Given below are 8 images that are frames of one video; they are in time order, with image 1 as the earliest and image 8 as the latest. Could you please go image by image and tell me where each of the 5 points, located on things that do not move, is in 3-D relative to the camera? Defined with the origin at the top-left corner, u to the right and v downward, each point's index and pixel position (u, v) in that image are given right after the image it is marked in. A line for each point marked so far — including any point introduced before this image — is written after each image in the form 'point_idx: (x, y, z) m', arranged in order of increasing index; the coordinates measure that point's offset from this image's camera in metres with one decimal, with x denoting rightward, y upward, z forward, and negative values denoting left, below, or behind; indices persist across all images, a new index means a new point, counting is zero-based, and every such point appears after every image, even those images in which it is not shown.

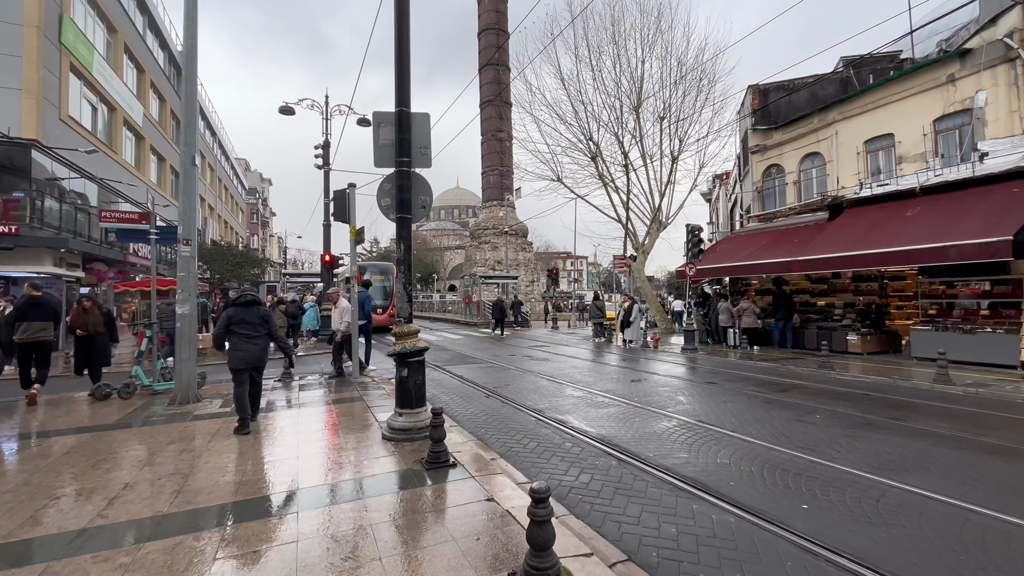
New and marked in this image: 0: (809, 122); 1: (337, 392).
0: (+10.8, +6.0, +16.6) m
1: (-3.2, -1.9, +8.5) m
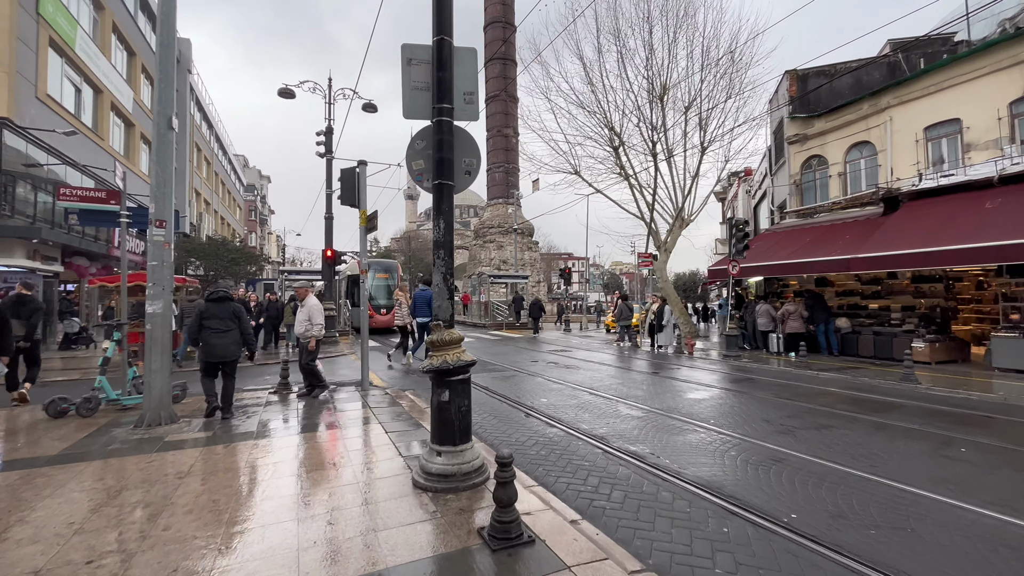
0: (+11.5, +6.0, +15.2) m
1: (-2.6, -1.8, +7.0) m
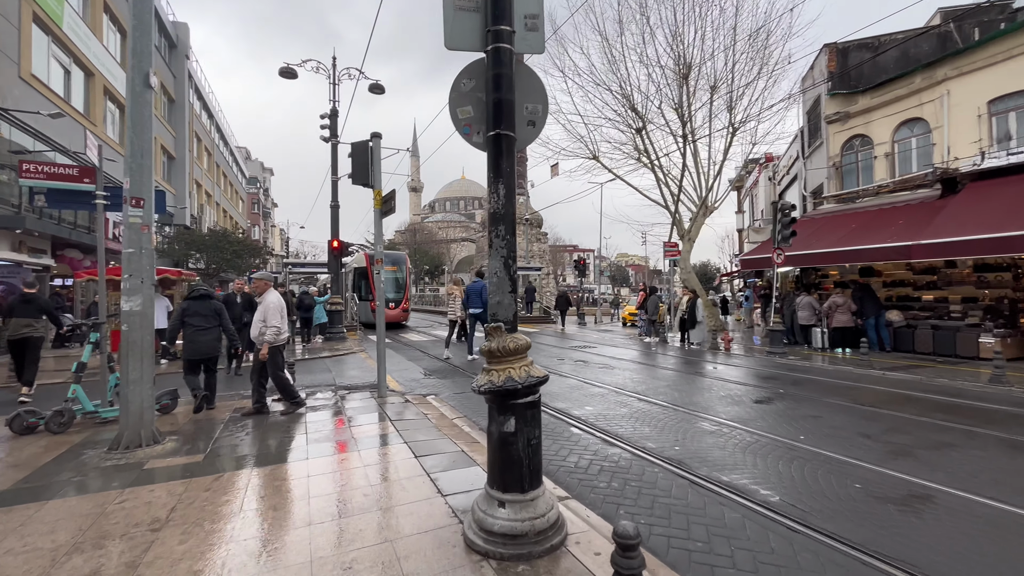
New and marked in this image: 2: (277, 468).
0: (+12.1, +6.3, +14.0) m
1: (-2.0, -1.7, +6.0) m
2: (-2.2, -1.7, +4.3) m
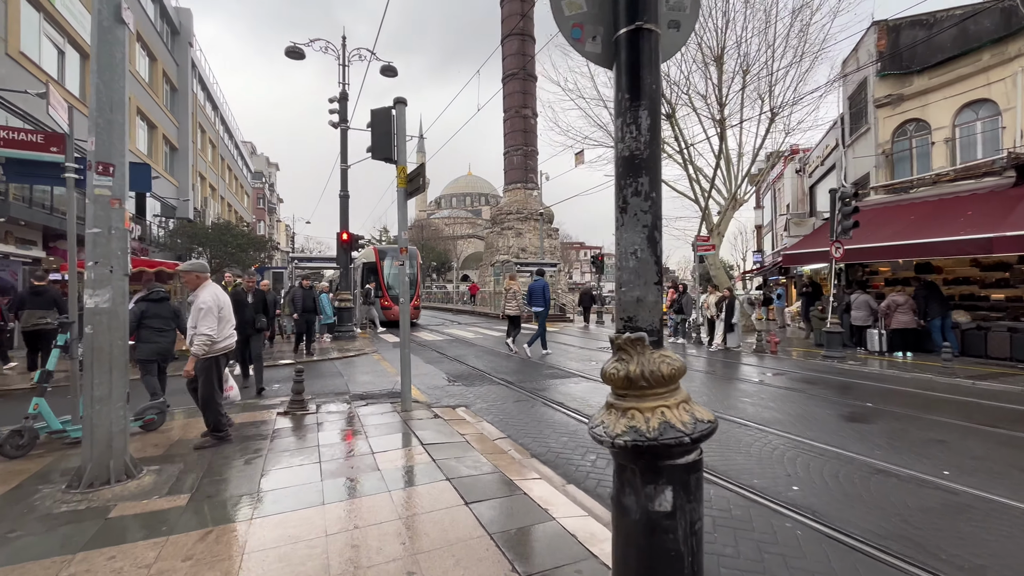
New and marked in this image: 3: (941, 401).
0: (+12.8, +6.3, +12.7) m
1: (-1.4, -1.7, +5.0) m
2: (-1.6, -1.6, +3.2) m
3: (+6.7, -1.8, +7.2) m
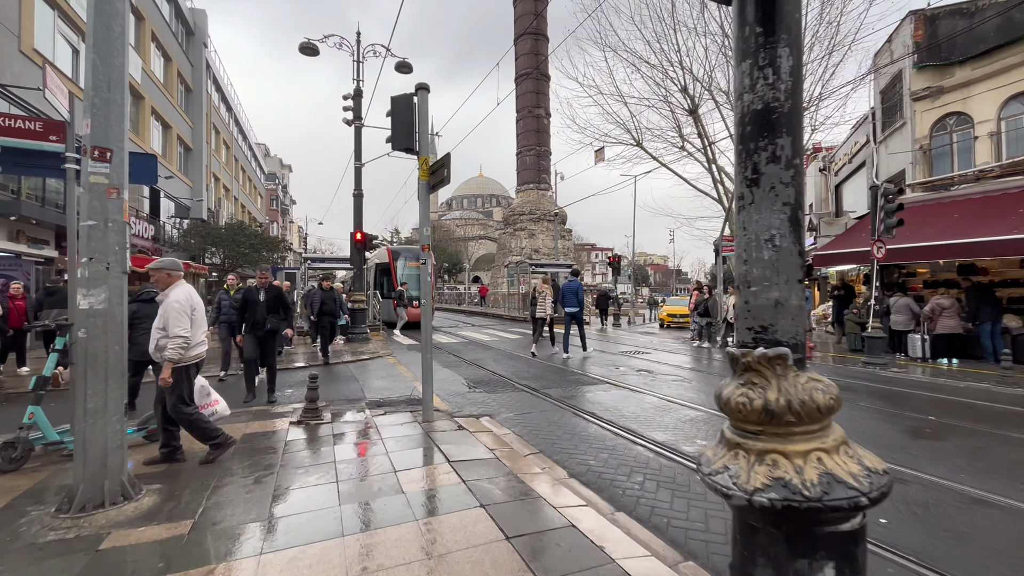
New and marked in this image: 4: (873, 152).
0: (+13.3, +6.2, +12.0) m
1: (-1.0, -1.7, +4.5) m
2: (-1.3, -1.6, +2.8) m
3: (+7.1, -1.8, +6.6) m
4: (+13.5, +5.1, +17.1) m
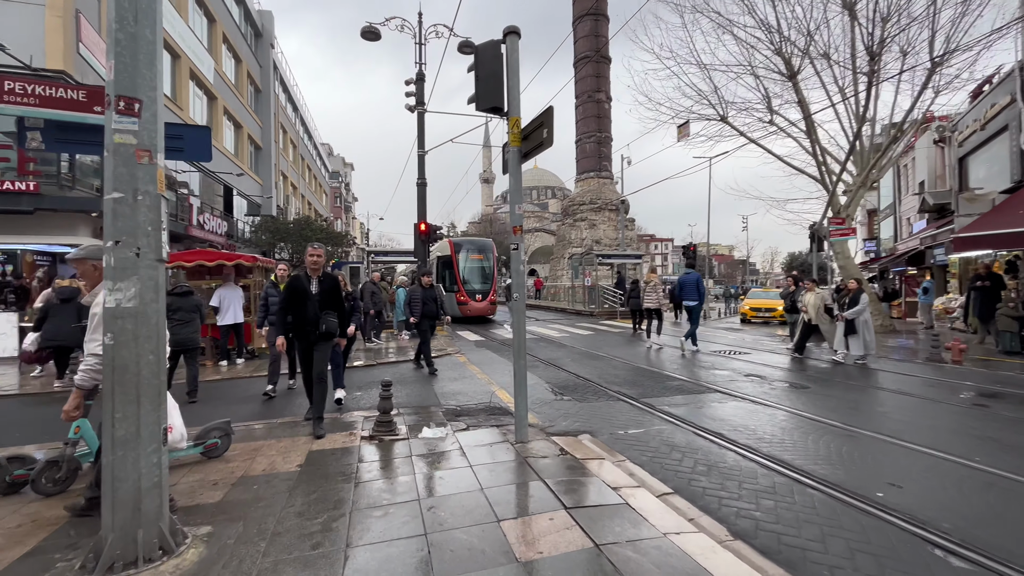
0: (+15.0, +6.5, +9.2) m
1: (0.0, -1.6, +3.5) m
2: (-0.5, -1.6, +1.9) m
3: (+8.3, -1.7, +4.6) m
4: (+15.8, +5.4, +14.3) m
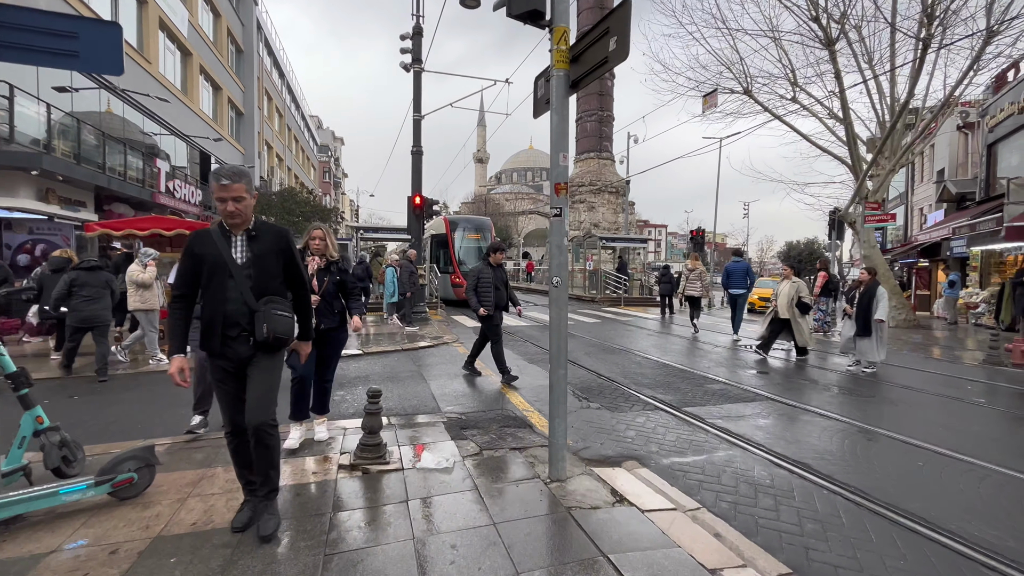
0: (+15.4, +6.4, +8.0) m
1: (+0.2, -1.5, +2.3) m
2: (-0.2, -1.5, +0.7) m
3: (+8.5, -1.8, +3.6) m
4: (+16.0, +5.5, +13.2) m
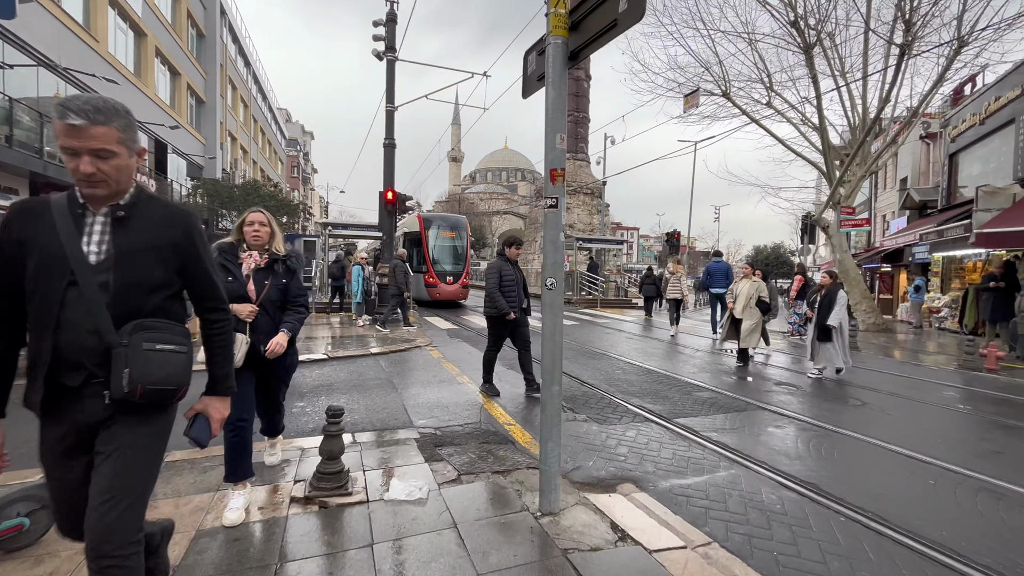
0: (+15.0, +6.3, +8.4) m
1: (+0.2, -1.5, +1.9) m
2: (-0.2, -1.6, +0.2) m
3: (+8.4, -1.9, +3.6) m
4: (+15.3, +5.4, +13.6) m
